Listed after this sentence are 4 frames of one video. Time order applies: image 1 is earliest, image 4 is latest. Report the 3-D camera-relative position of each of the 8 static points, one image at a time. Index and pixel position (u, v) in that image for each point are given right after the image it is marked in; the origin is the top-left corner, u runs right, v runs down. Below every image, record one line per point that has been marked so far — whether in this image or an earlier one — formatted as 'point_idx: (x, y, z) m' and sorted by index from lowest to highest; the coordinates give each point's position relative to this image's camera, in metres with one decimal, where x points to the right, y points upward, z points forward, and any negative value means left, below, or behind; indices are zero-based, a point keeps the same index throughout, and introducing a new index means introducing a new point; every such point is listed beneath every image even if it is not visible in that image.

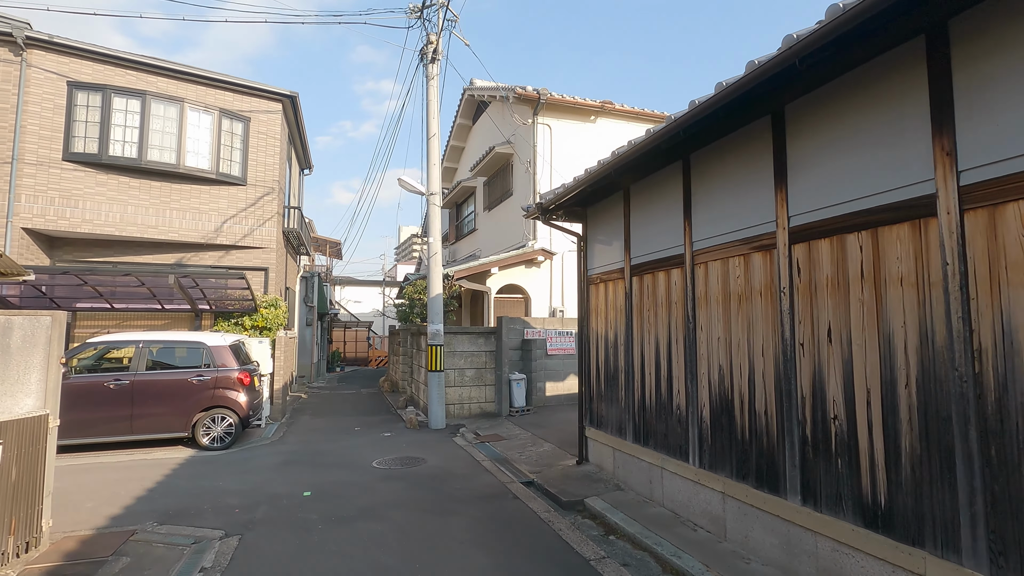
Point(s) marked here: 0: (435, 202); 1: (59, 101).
0: (-1.4, +1.6, +10.0) m
1: (-8.2, +3.4, +9.7) m
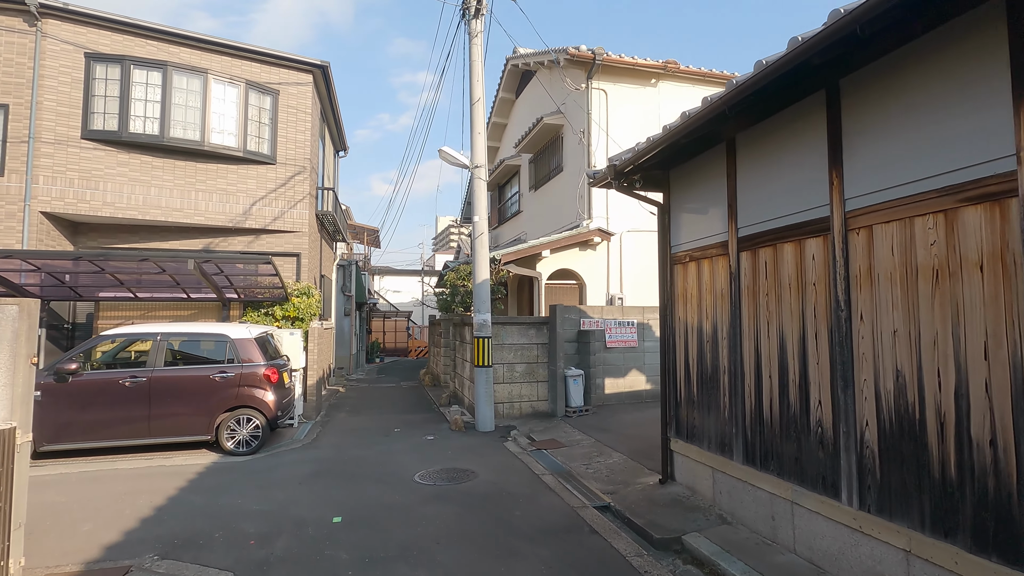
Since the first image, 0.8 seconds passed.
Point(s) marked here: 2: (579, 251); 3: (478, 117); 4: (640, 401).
0: (-0.5, +1.9, +8.8) m
1: (-7.3, +3.6, +9.0) m
2: (+1.3, +0.7, +10.5) m
3: (-0.6, +2.8, +8.8) m
4: (+2.4, -2.1, +9.9) m
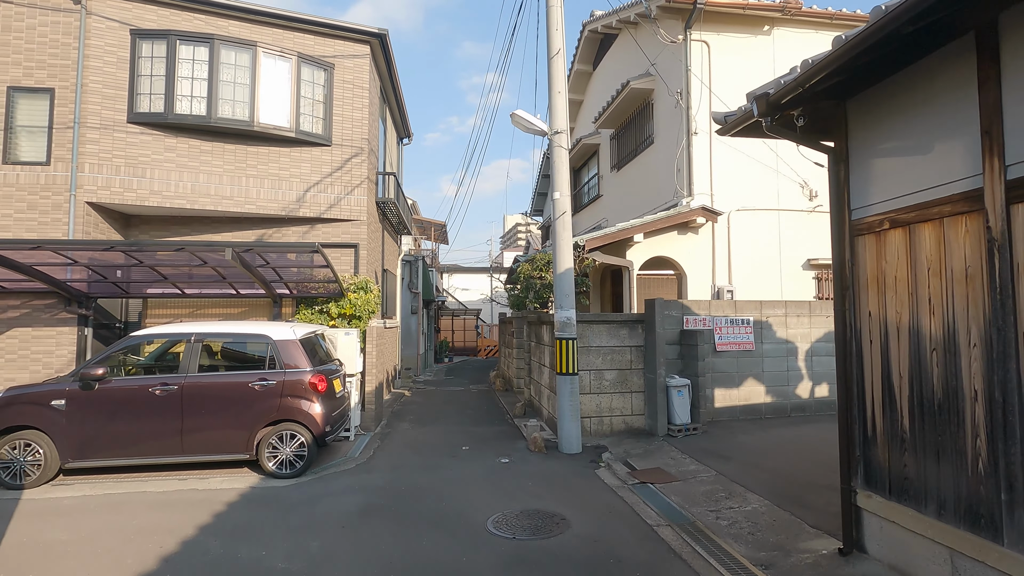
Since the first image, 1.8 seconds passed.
0: (+0.7, +2.0, +7.3) m
1: (-6.1, +3.7, +8.4) m
2: (+2.7, +0.9, +8.7) m
3: (+0.6, +2.9, +7.3) m
4: (+3.7, -2.0, +8.1) m
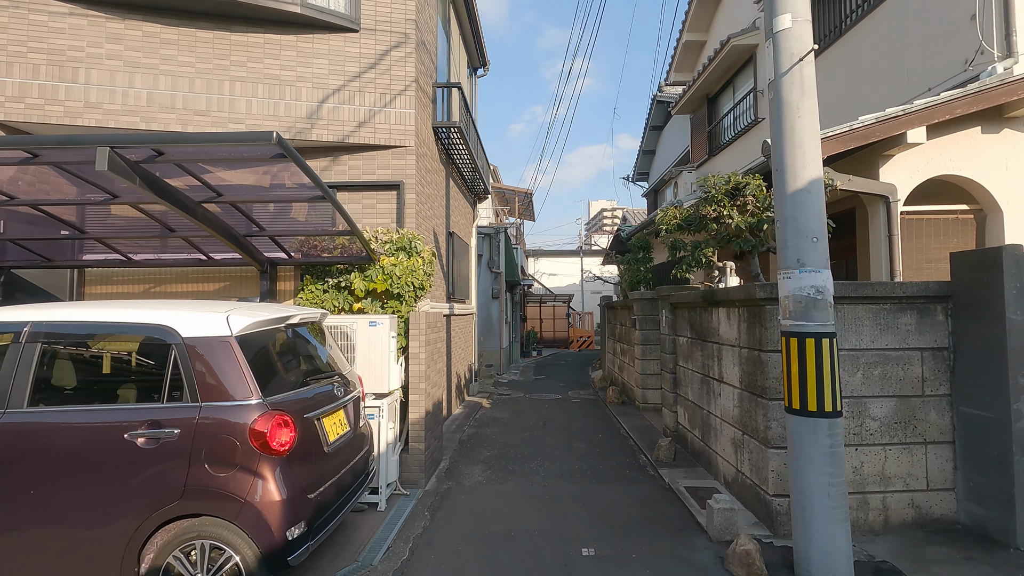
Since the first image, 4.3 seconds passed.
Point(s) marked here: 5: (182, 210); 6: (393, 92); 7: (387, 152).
0: (+1.8, +2.4, +3.4) m
1: (-4.8, +4.0, +5.4) m
2: (+4.0, +1.3, +4.5) m
3: (+1.7, +3.3, +3.4) m
4: (+4.9, -1.5, +3.7) m
5: (-2.5, +0.6, +4.2) m
6: (-1.4, +2.2, +6.1) m
7: (-1.4, +1.5, +6.1) m
